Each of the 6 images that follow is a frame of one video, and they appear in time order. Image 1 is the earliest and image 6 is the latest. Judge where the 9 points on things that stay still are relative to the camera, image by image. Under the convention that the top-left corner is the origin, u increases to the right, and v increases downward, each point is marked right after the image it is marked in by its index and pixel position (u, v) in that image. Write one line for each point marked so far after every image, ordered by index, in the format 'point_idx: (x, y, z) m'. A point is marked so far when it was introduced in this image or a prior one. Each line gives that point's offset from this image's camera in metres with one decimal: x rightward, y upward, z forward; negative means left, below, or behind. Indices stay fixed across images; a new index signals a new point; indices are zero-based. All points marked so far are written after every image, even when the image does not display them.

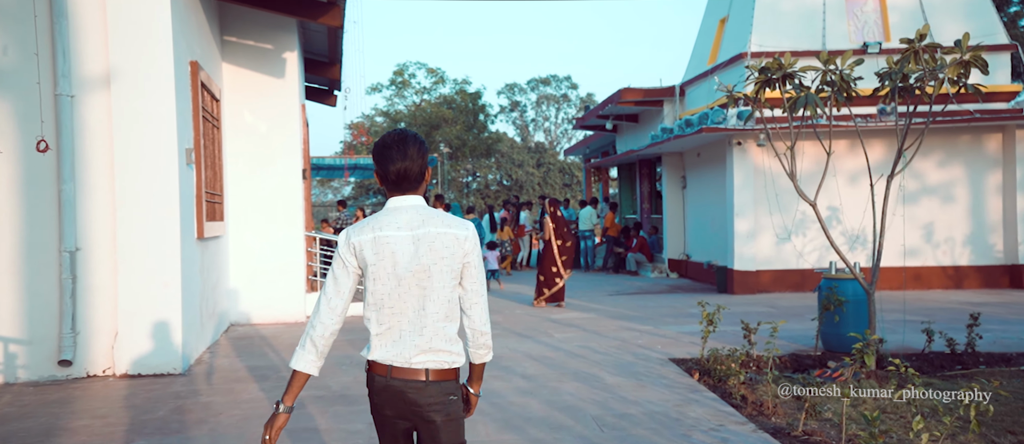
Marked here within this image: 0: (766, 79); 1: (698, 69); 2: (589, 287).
0: (+2.0, +1.1, +6.3) m
1: (+3.6, +2.9, +15.3) m
2: (+1.4, -1.2, +14.7) m
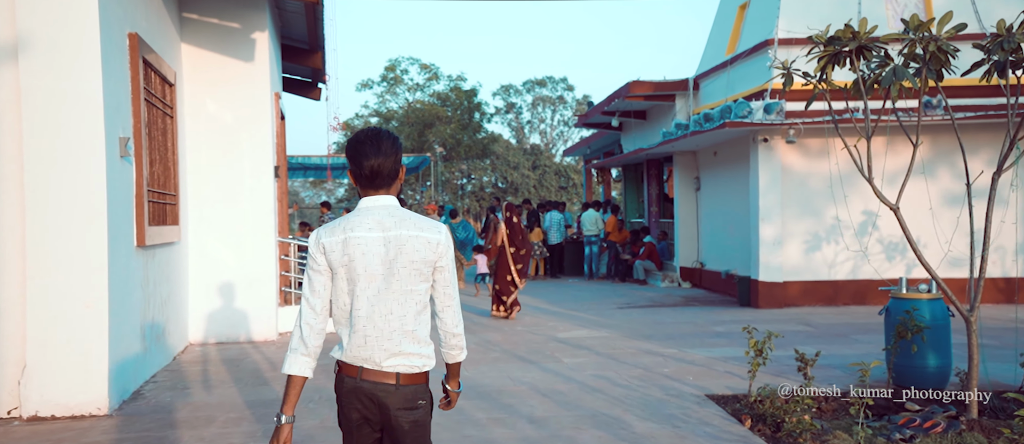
0: (+2.1, +1.1, +5.1) m
1: (+3.6, +2.8, +14.0) m
2: (+1.4, -1.3, +13.5) m
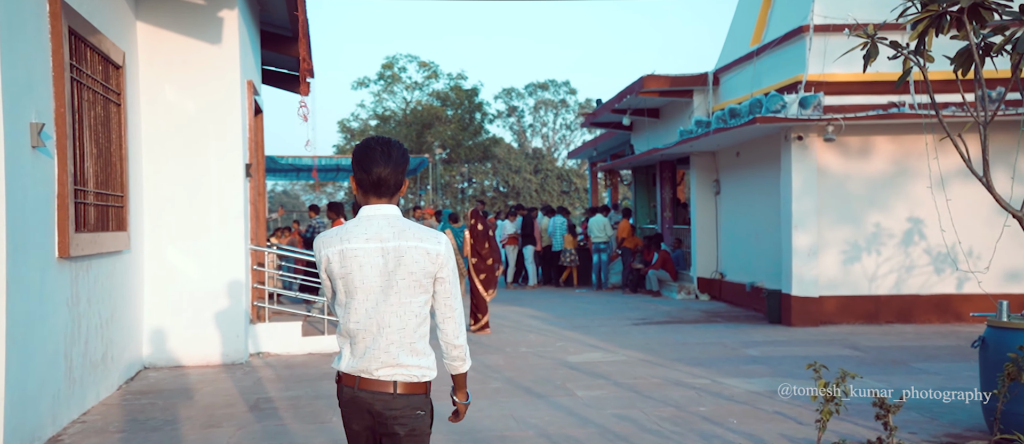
0: (+2.1, +1.0, +3.9) m
1: (+3.6, +2.7, +12.9) m
2: (+1.4, -1.4, +12.3) m
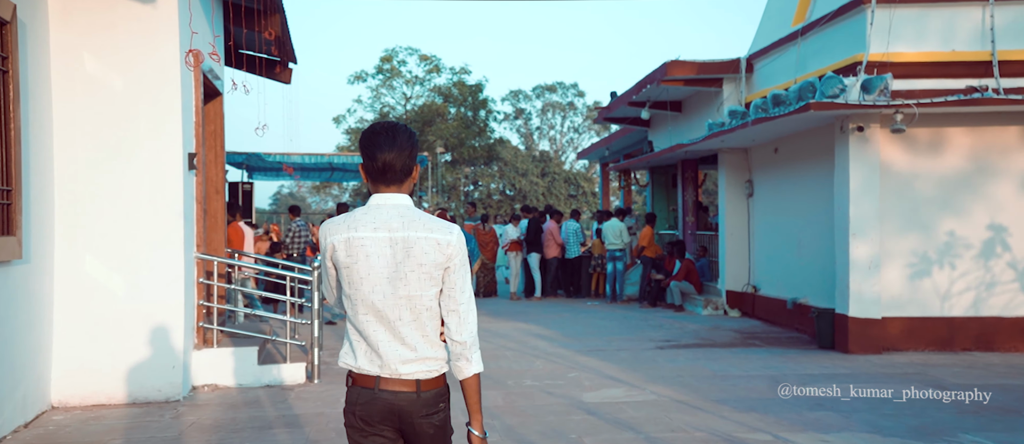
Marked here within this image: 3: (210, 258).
0: (+2.1, +1.0, +2.3) m
1: (+3.7, +2.6, +11.3) m
2: (+1.5, -1.4, +10.7) m
3: (-2.7, -0.3, +7.2) m
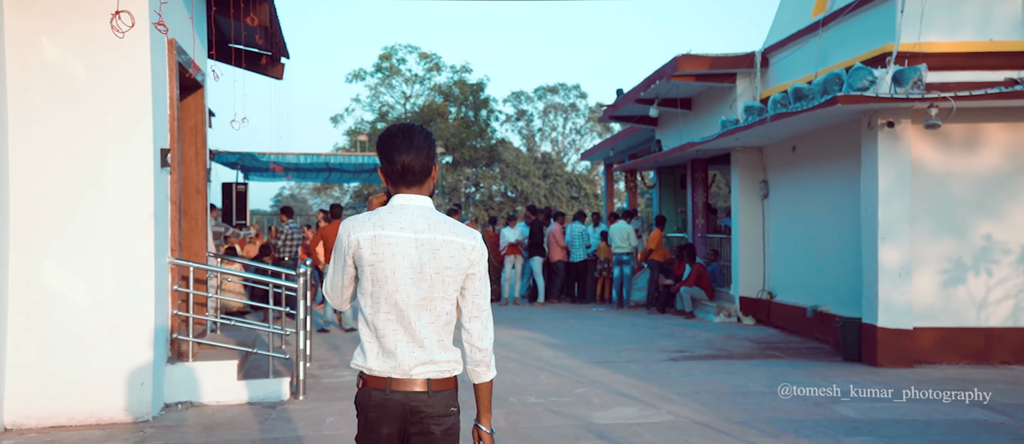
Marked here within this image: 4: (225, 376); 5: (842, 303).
0: (+2.1, +1.0, +1.8) m
1: (+3.7, +2.6, +10.7) m
2: (+1.5, -1.5, +10.1) m
3: (-2.7, -0.3, +6.6) m
4: (-2.3, -1.2, +6.5) m
5: (+3.6, -0.9, +8.8) m
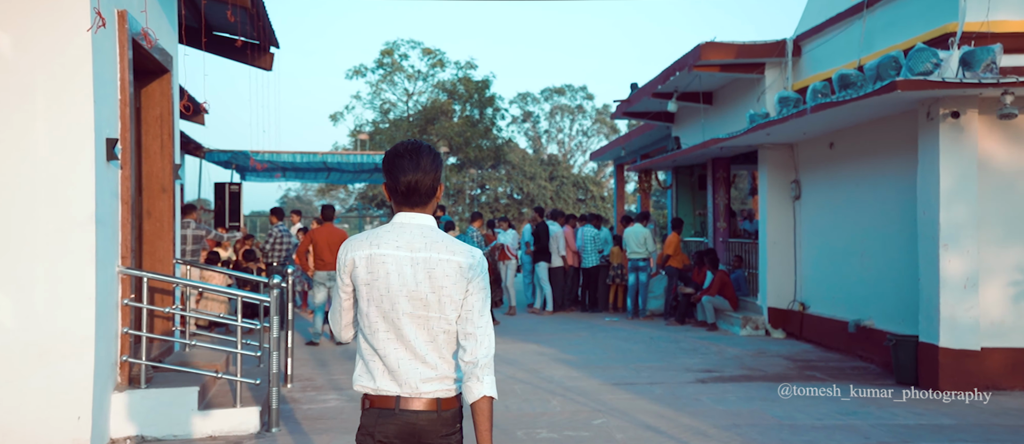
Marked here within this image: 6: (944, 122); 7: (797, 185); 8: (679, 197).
0: (+2.1, +1.0, +0.8) m
1: (+3.8, +2.6, +9.7) m
2: (+1.6, -1.5, +9.1) m
3: (-2.6, -0.4, +5.6) m
4: (-2.3, -1.3, +5.5) m
5: (+3.7, -0.9, +7.8) m
6: (+3.6, +0.8, +6.6) m
7: (+3.6, +0.5, +10.2) m
8: (+3.1, +0.4, +14.5) m
